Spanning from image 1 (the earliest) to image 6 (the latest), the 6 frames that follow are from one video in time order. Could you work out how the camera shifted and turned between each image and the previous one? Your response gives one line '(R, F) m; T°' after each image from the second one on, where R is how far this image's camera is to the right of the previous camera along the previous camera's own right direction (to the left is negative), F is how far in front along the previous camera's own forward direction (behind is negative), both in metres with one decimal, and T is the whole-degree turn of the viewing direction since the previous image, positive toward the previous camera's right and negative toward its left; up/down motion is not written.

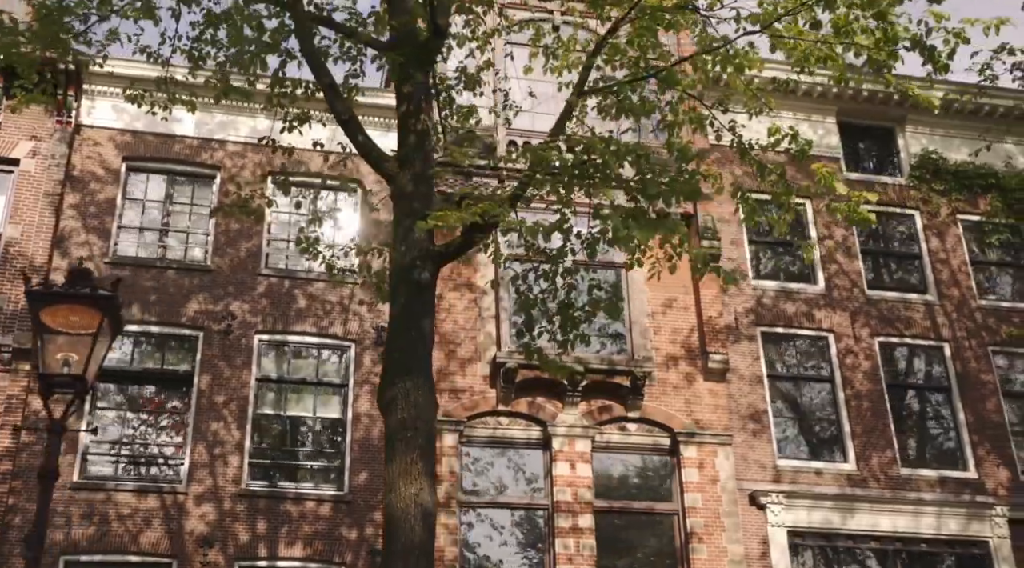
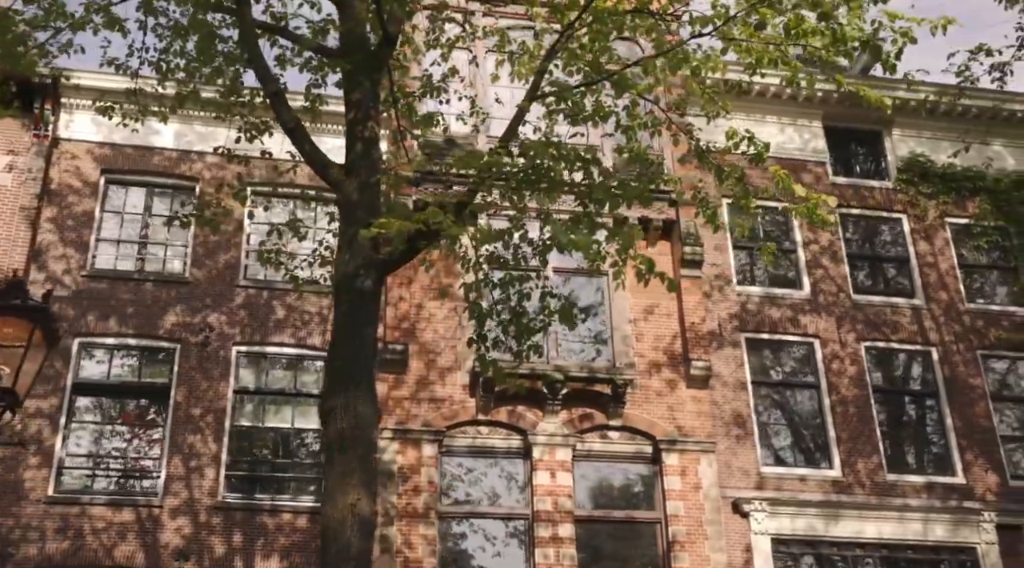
(+0.5, +0.1) m; -1°
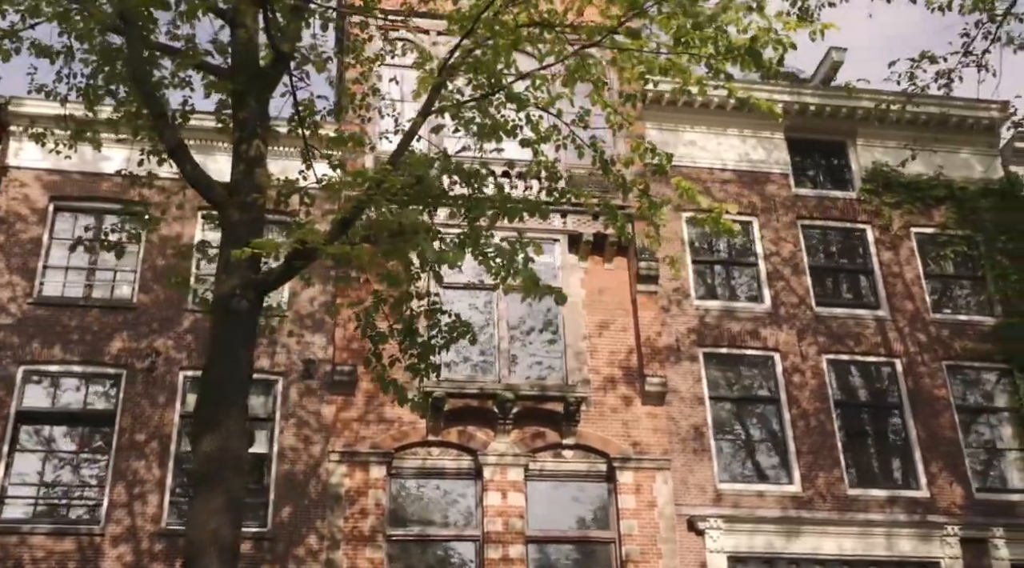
(+1.0, +0.1) m; -1°
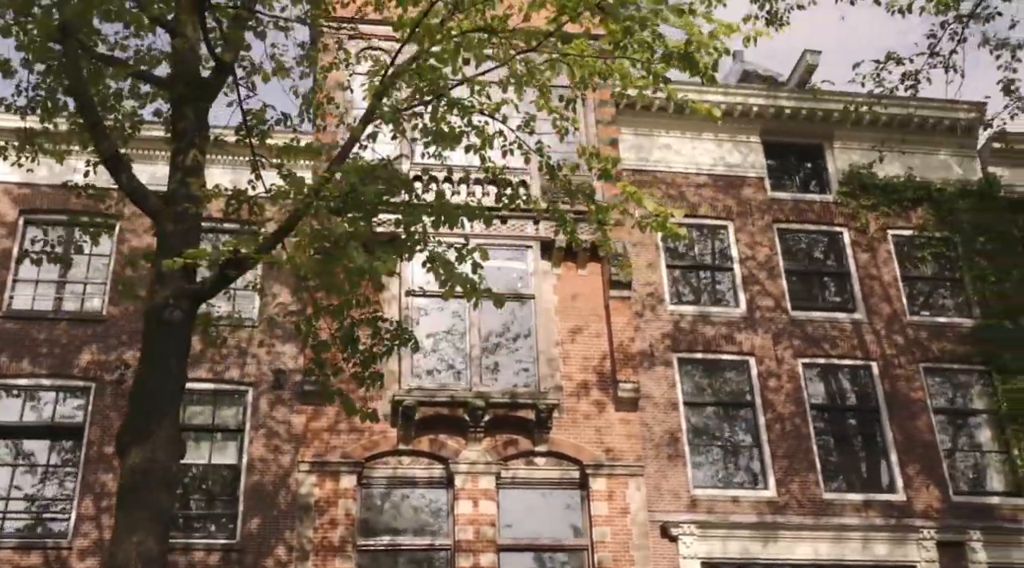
(+0.5, +0.1) m; 0°
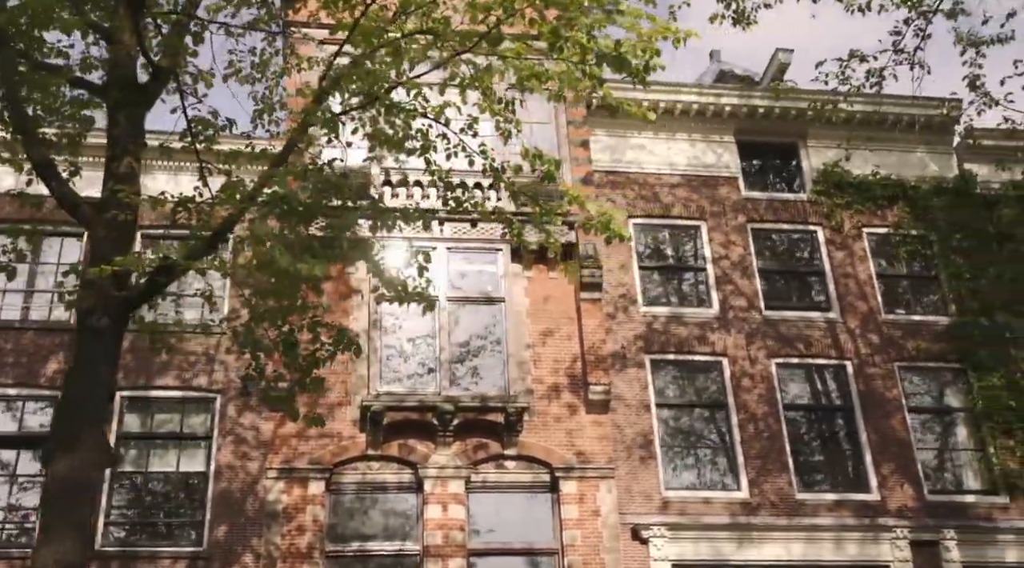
(+0.5, +0.1) m; 0°
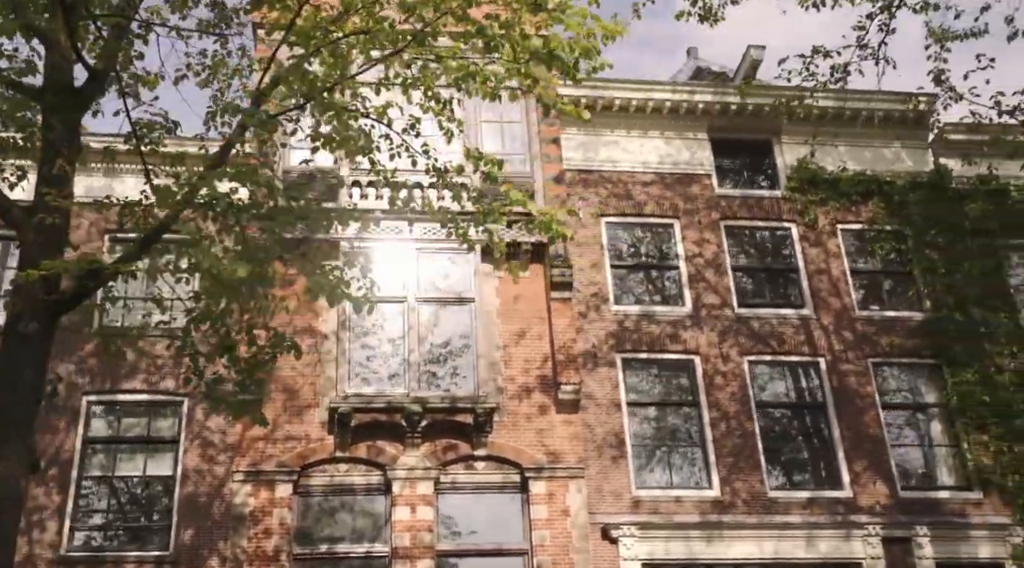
(+0.5, +0.1) m; 0°
